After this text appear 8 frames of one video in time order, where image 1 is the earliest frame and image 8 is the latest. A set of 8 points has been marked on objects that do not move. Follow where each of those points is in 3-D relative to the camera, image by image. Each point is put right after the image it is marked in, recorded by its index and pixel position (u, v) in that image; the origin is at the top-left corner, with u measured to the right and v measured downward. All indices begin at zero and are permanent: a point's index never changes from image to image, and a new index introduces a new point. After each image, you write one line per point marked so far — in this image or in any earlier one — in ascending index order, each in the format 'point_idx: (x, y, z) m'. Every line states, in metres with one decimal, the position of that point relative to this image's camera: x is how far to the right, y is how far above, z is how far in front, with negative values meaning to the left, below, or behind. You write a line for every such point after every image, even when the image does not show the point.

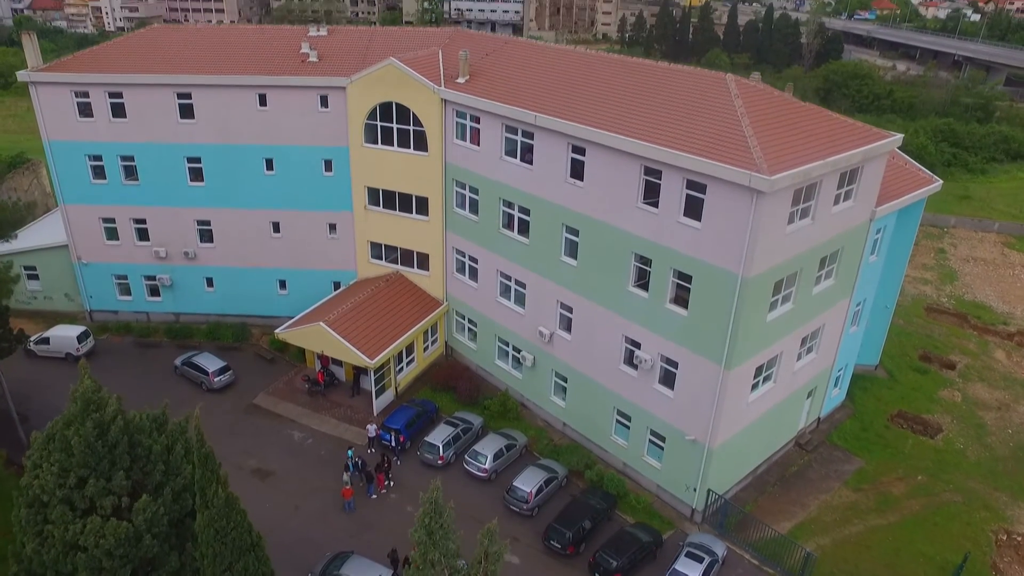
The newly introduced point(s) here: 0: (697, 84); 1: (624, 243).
0: (+5.5, +5.8, +19.6) m
1: (+3.3, +1.3, +19.6) m
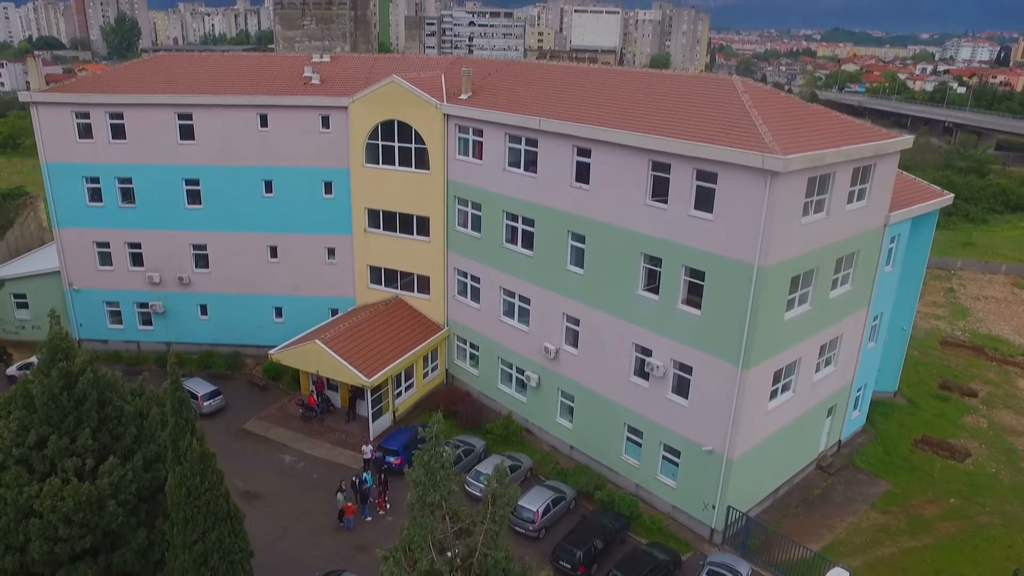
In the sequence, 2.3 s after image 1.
0: (+5.6, +5.7, +19.4) m
1: (+3.4, +1.2, +19.0) m
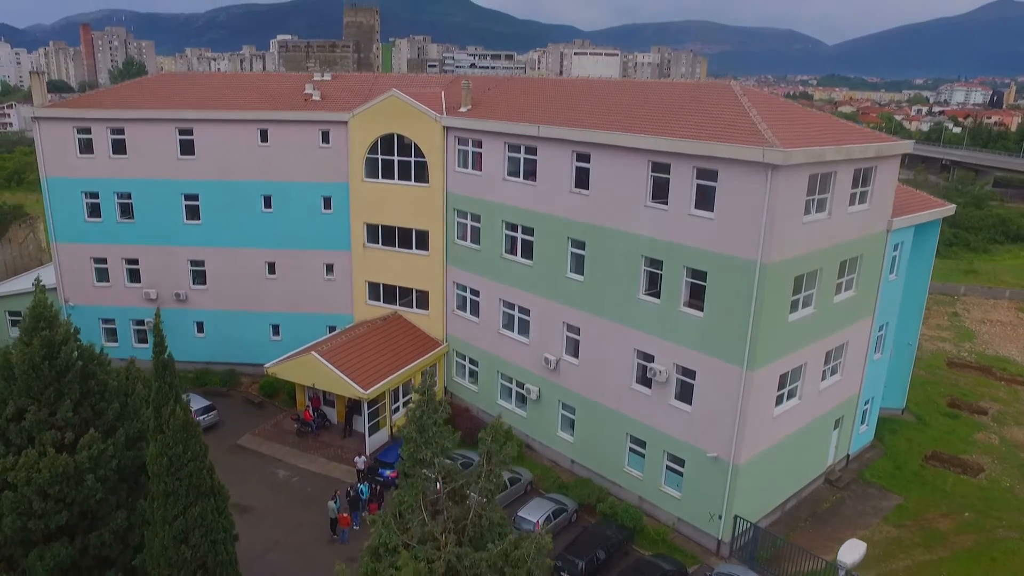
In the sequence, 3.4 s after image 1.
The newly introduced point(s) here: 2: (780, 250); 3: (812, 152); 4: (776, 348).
0: (+5.6, +5.6, +19.5) m
1: (+3.4, +1.1, +18.8) m
2: (+6.5, +0.9, +16.2) m
3: (+7.0, +3.2, +15.6) m
4: (+6.8, -1.5, +17.2) m
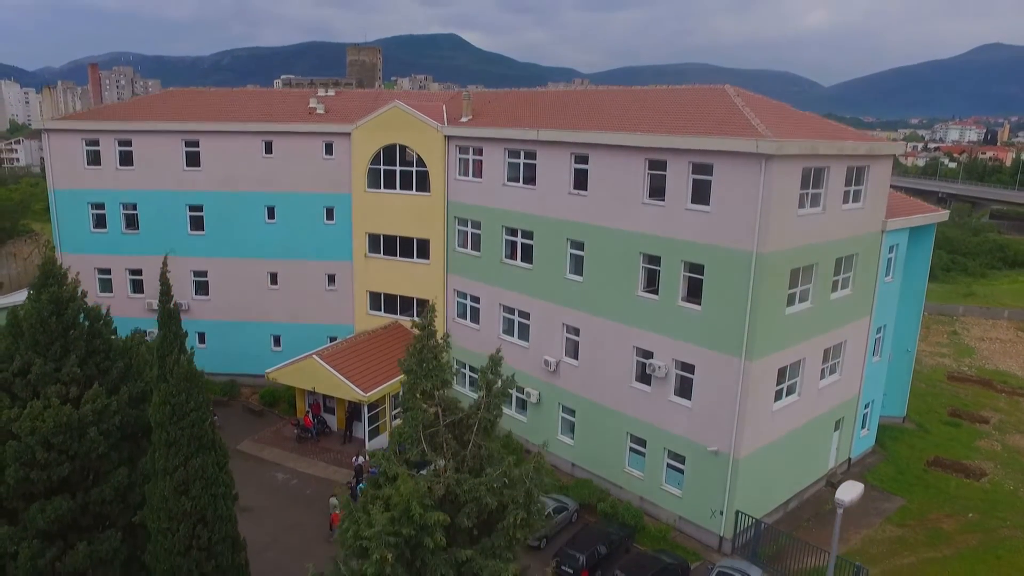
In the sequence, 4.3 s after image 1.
0: (+5.6, +5.6, +20.0) m
1: (+3.3, +1.2, +19.0) m
2: (+6.4, +1.1, +16.4) m
3: (+7.0, +3.4, +16.0) m
4: (+6.8, -1.4, +17.3) m
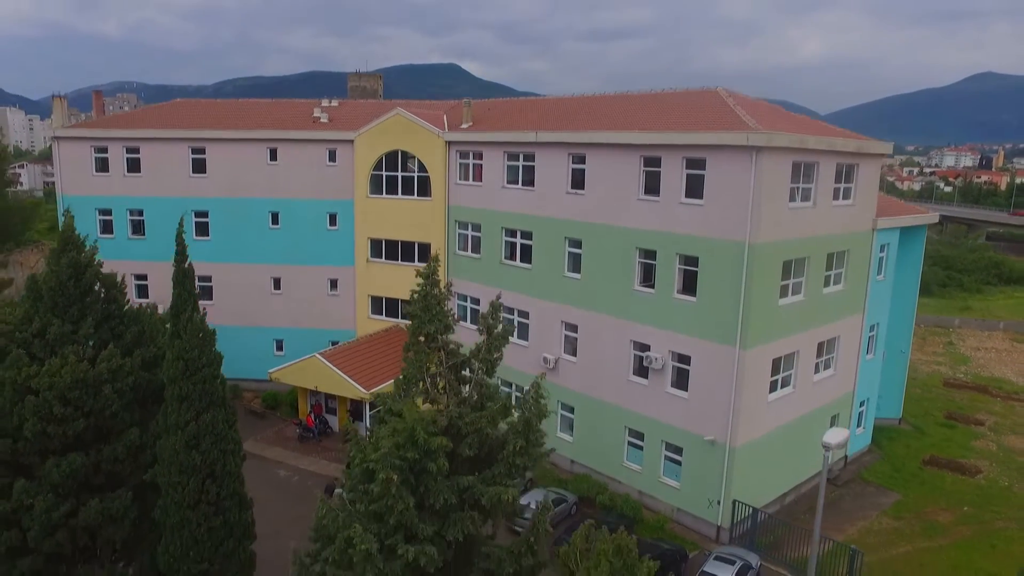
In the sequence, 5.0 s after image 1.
0: (+5.5, +5.8, +20.7) m
1: (+3.3, +1.4, +19.5) m
2: (+6.4, +1.4, +16.9) m
3: (+6.9, +3.7, +16.6) m
4: (+6.7, -1.1, +17.7) m
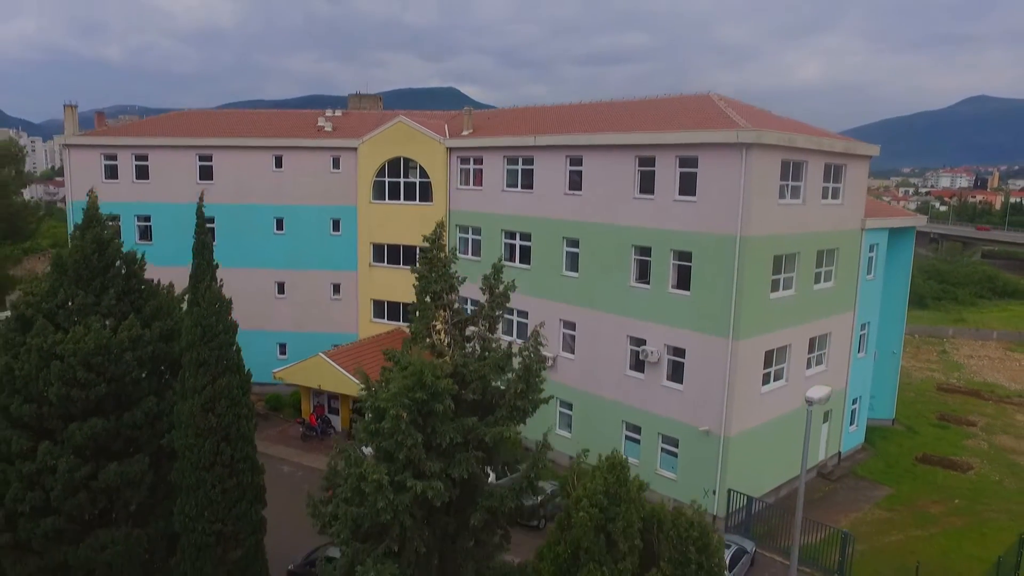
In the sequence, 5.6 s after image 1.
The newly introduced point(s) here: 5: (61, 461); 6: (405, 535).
0: (+5.5, +5.8, +21.4) m
1: (+3.3, +1.5, +20.1) m
2: (+6.4, +1.6, +17.5) m
3: (+6.9, +3.9, +17.3) m
4: (+6.7, -1.0, +18.3) m
5: (-6.9, -2.7, +10.3) m
6: (-1.3, -3.0, +8.3) m
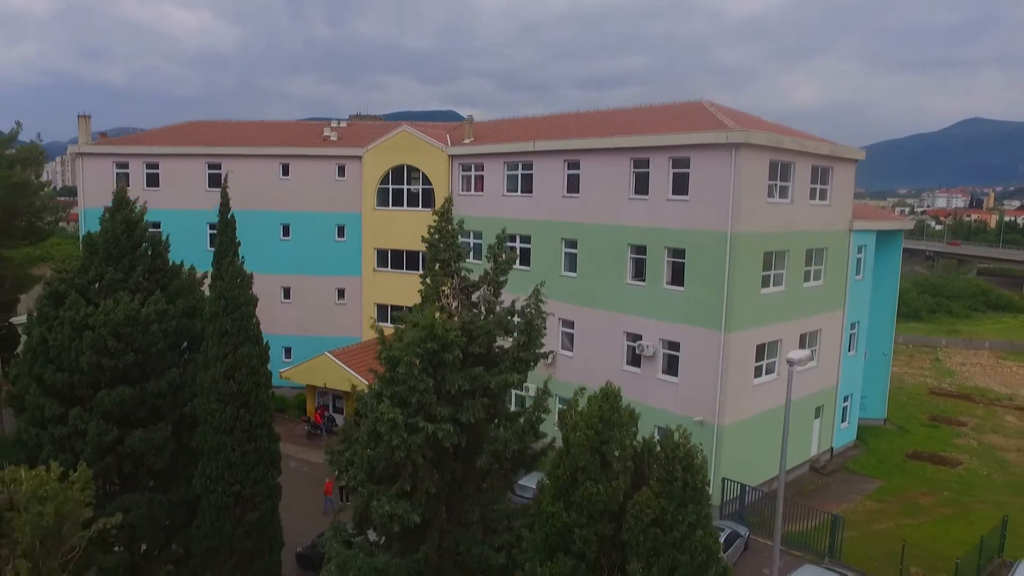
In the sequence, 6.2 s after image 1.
0: (+5.5, +5.9, +22.3) m
1: (+3.3, +1.6, +20.9) m
2: (+6.4, +1.7, +18.3) m
3: (+6.9, +4.1, +18.1) m
4: (+6.7, -0.8, +19.0) m
5: (-6.9, -2.3, +10.9) m
6: (-1.3, -2.5, +8.9) m
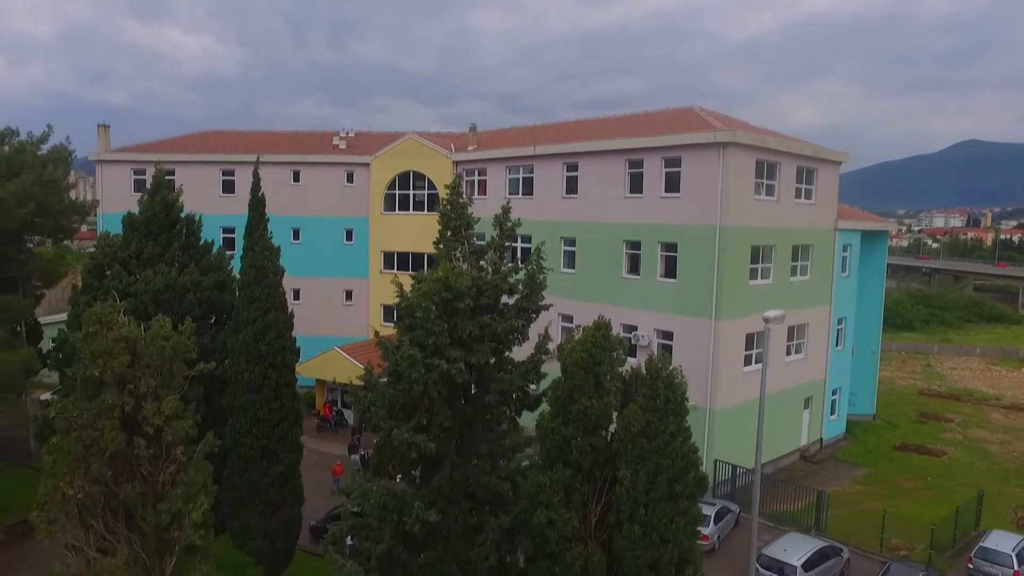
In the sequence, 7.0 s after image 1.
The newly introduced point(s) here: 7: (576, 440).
0: (+5.6, +6.0, +23.6) m
1: (+3.4, +1.8, +22.1) m
2: (+6.5, +2.0, +19.5) m
3: (+7.0, +4.3, +19.4) m
4: (+6.8, -0.6, +20.1) m
5: (-6.8, -1.8, +12.0) m
6: (-1.2, -2.0, +10.0) m
7: (+0.8, -2.1, +8.9) m
